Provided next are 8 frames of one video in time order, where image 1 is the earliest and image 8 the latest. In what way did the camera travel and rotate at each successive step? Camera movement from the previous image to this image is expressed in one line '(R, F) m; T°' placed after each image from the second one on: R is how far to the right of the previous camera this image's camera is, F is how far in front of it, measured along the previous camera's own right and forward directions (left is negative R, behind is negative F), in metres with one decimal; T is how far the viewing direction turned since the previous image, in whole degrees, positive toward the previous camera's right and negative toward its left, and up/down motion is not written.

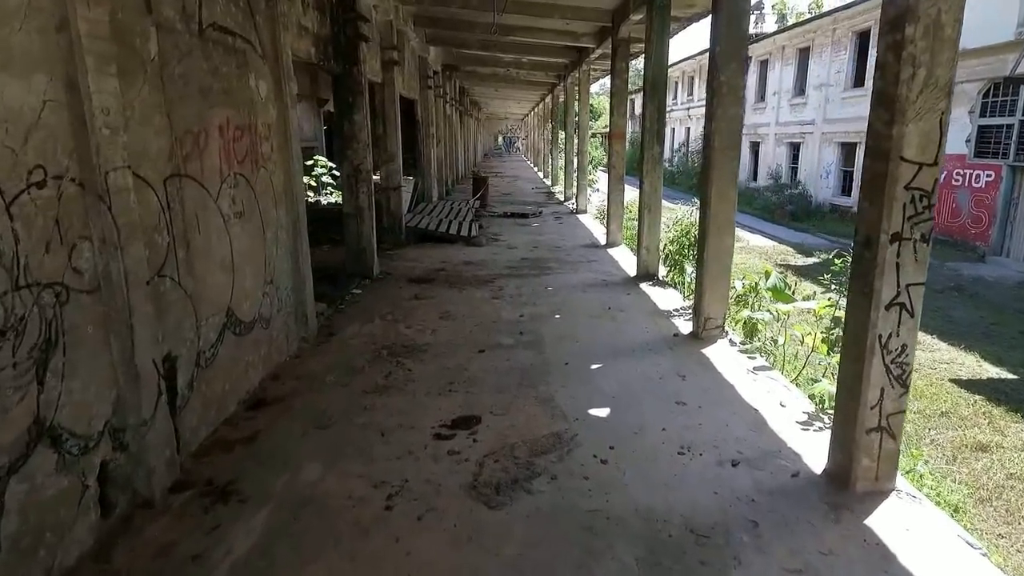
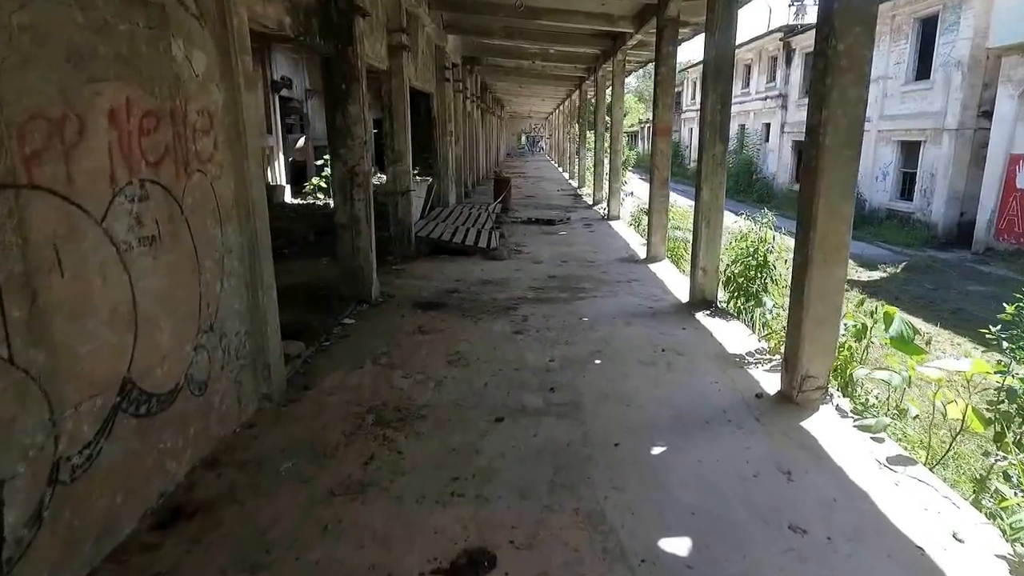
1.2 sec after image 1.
(0.0, +1.2) m; -2°
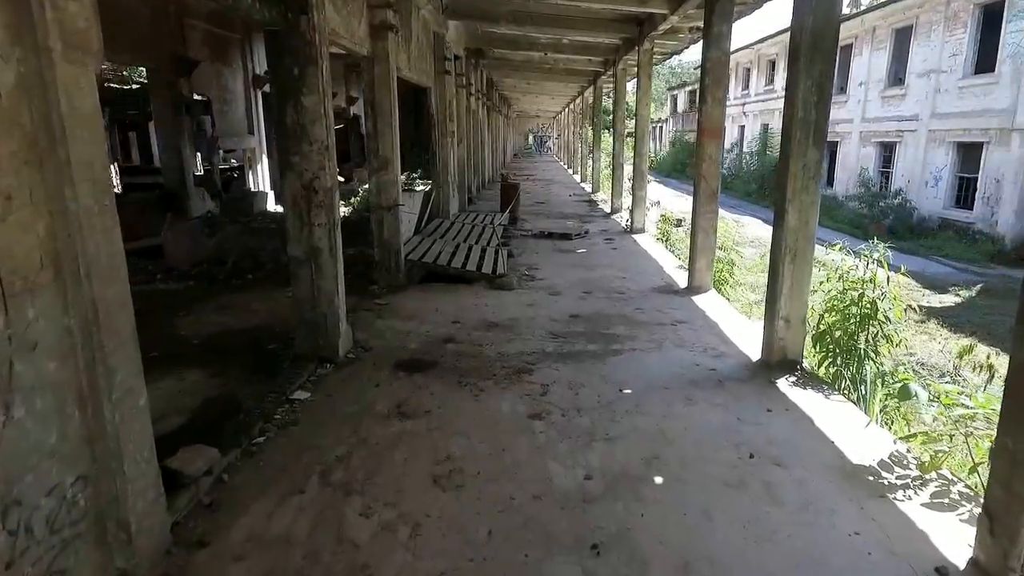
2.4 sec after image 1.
(-0.1, +1.5) m; -1°
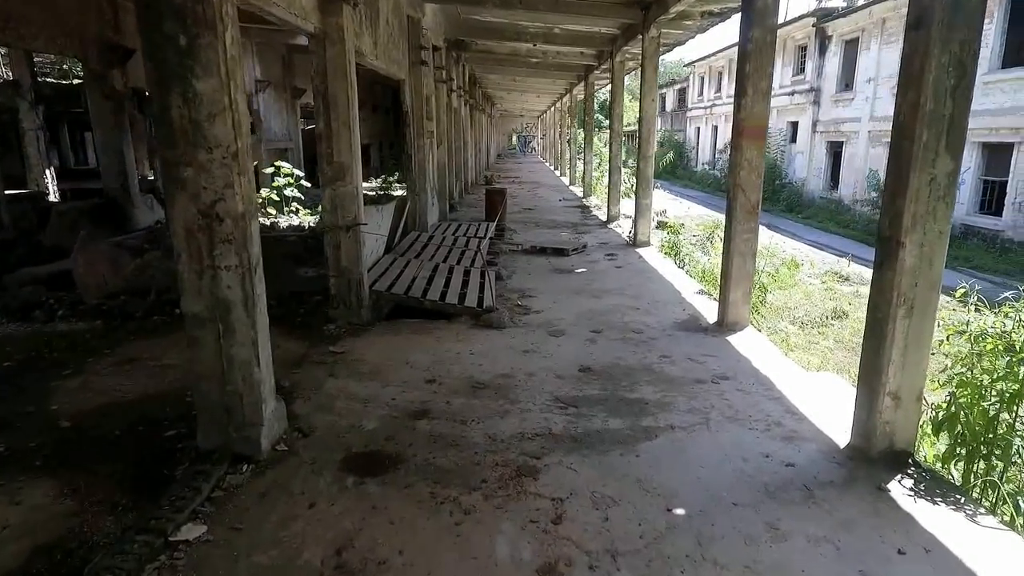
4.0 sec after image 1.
(-0.1, +1.2) m; +1°
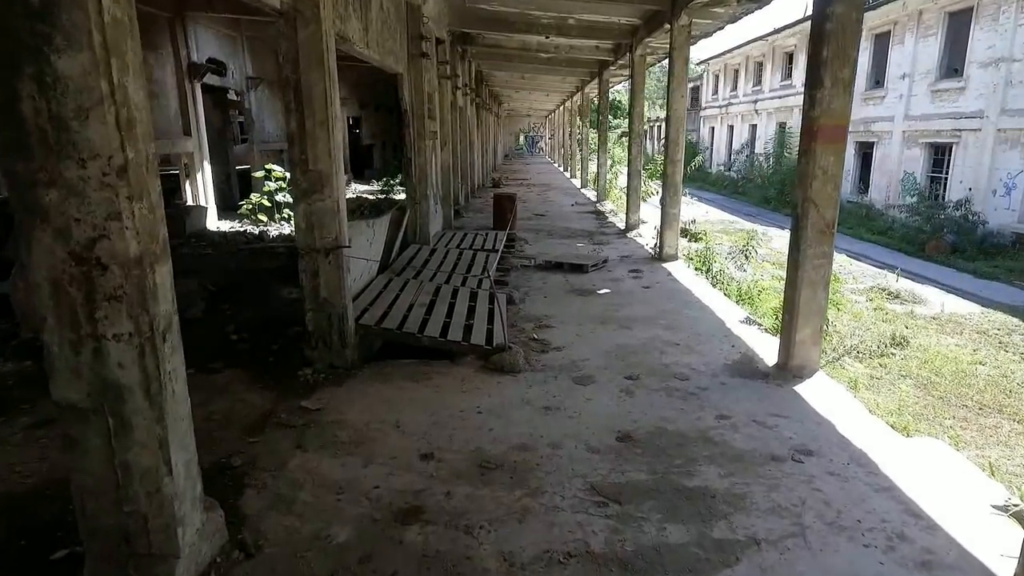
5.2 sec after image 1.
(-0.1, +0.9) m; -1°
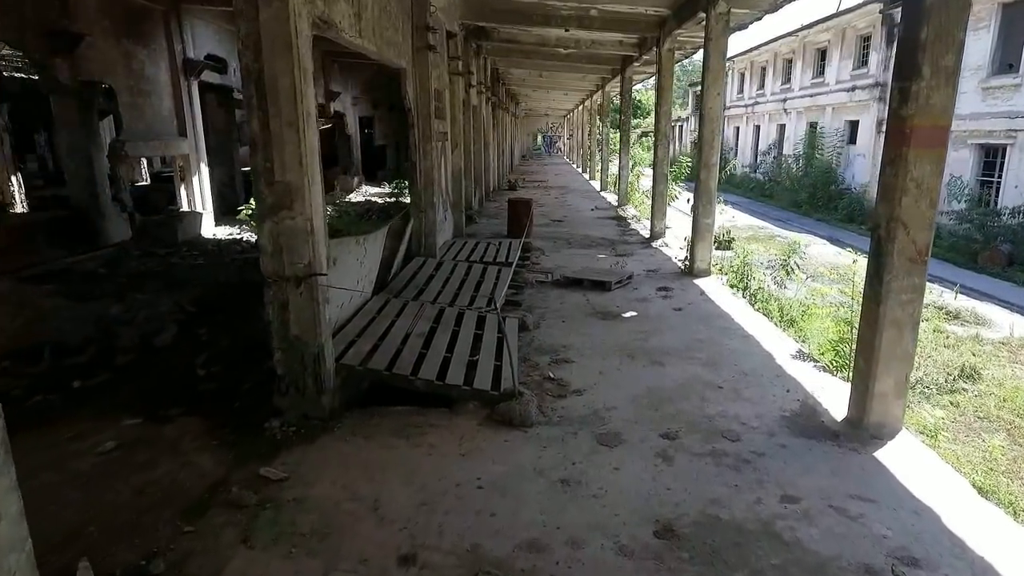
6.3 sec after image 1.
(0.0, +0.7) m; -2°
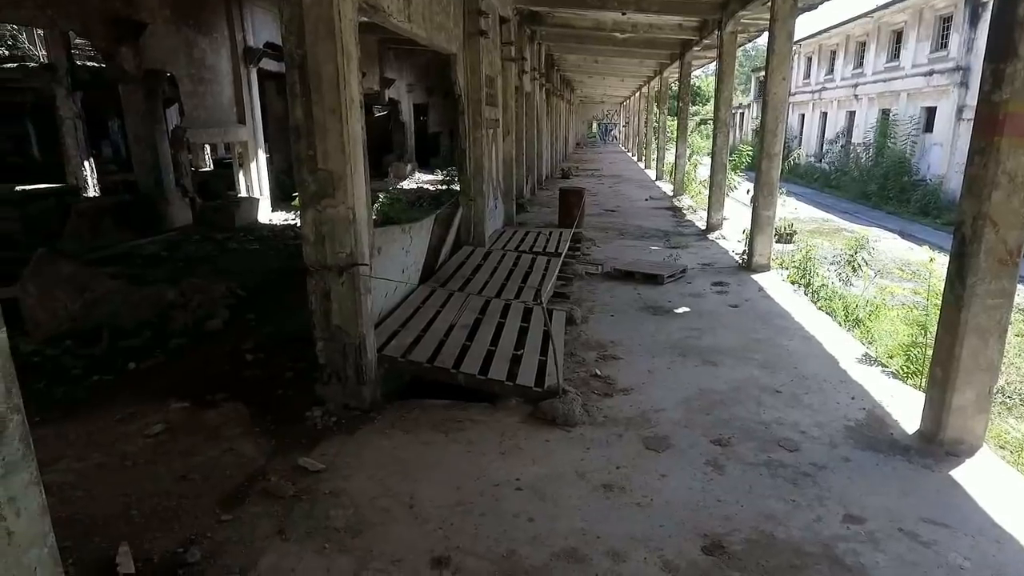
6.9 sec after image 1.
(0.0, +0.1) m; -5°
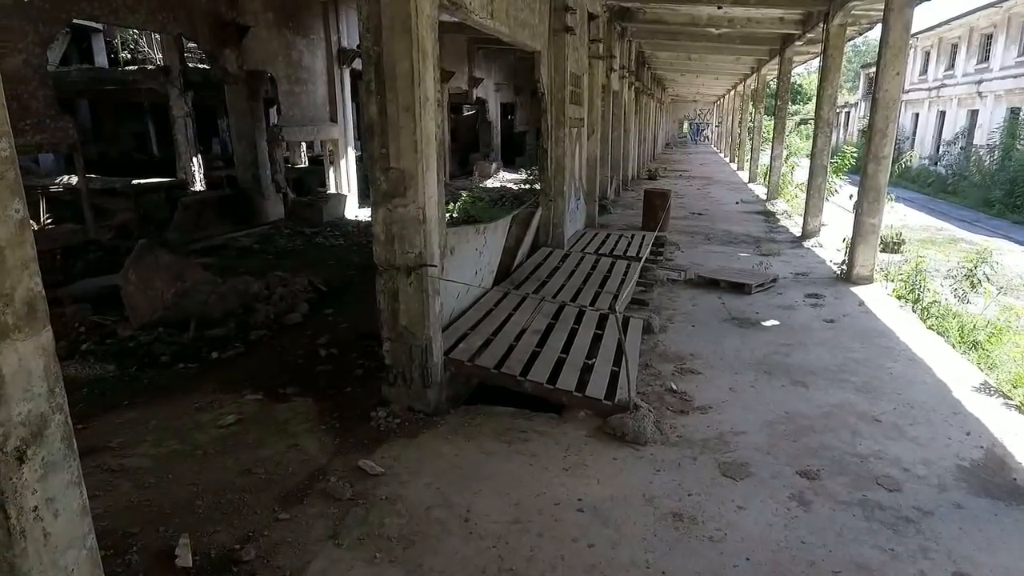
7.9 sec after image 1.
(+0.1, +0.1) m; -7°
